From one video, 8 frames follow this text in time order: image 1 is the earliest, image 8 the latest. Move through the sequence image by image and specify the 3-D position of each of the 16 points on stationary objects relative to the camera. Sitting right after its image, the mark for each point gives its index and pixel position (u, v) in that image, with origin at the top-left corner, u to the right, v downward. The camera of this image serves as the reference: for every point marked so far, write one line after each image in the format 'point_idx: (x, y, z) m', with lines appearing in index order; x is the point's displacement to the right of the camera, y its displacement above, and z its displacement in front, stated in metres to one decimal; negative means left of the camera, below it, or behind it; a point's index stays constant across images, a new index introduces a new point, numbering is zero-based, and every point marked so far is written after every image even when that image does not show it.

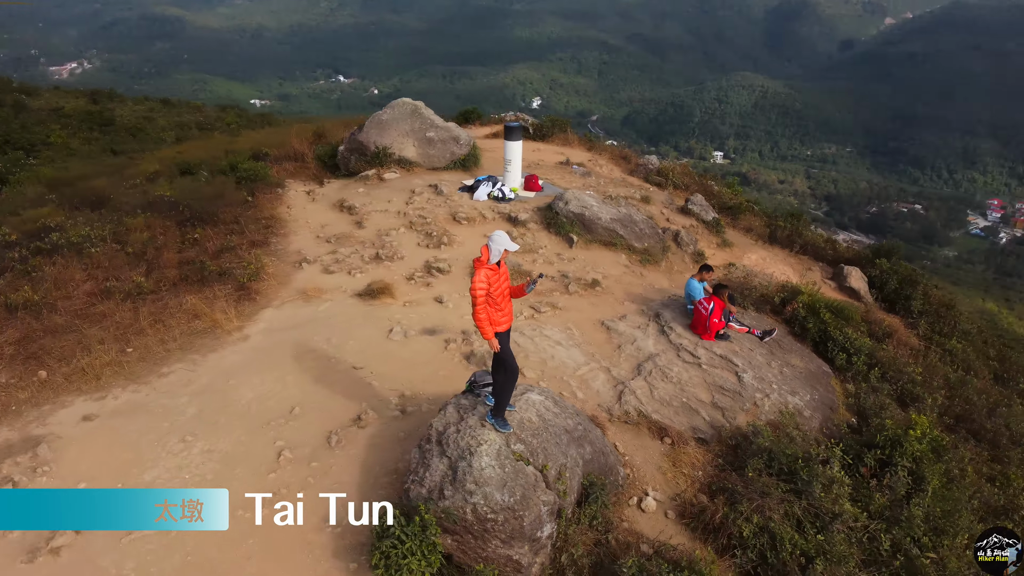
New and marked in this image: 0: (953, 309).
0: (+3.2, -0.1, +5.9) m
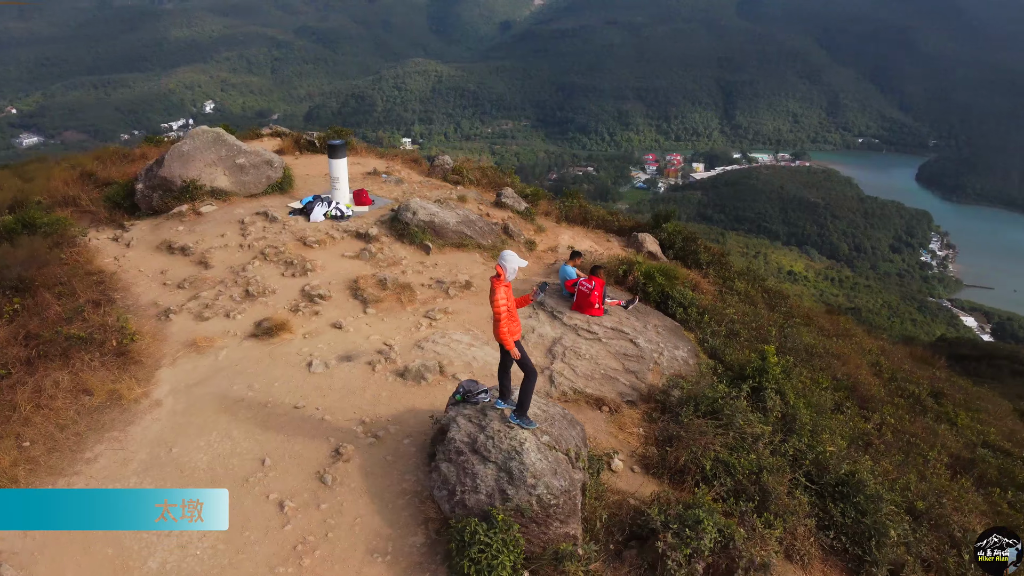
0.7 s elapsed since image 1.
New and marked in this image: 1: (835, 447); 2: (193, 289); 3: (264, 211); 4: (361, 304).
0: (+1.8, +0.3, +7.0) m
1: (+1.6, -0.8, +3.9) m
2: (-1.9, 0.0, +4.7) m
3: (-1.7, +0.5, +5.7) m
4: (-0.8, -0.1, +4.6) m
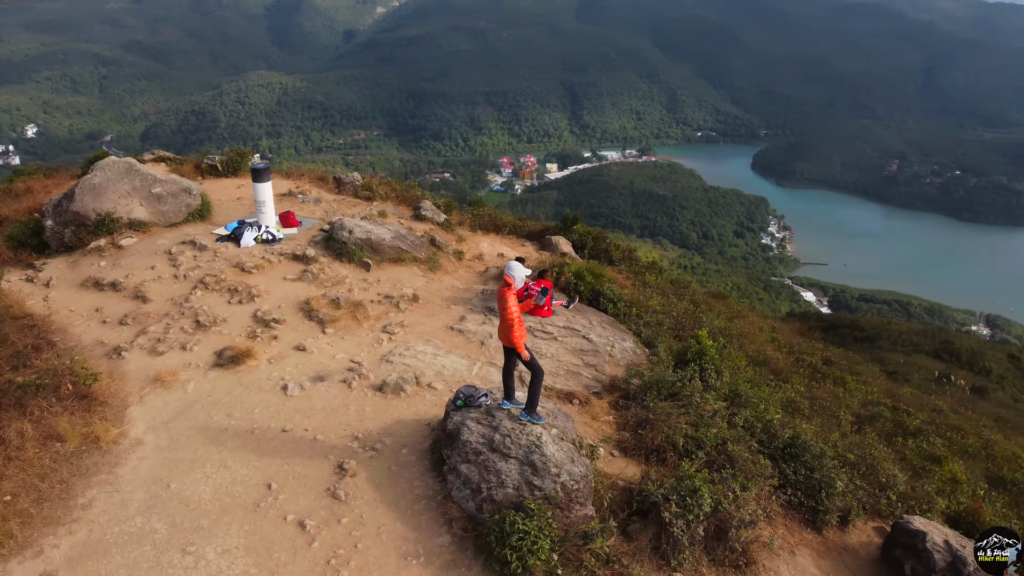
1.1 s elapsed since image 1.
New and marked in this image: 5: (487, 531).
0: (+1.1, +0.3, +7.5) m
1: (+1.4, -0.7, +4.4) m
2: (-2.1, -0.2, +4.6) m
3: (-2.2, +0.3, +5.6) m
4: (-1.1, -0.2, +4.7) m
5: (-0.1, -0.9, +2.9) m
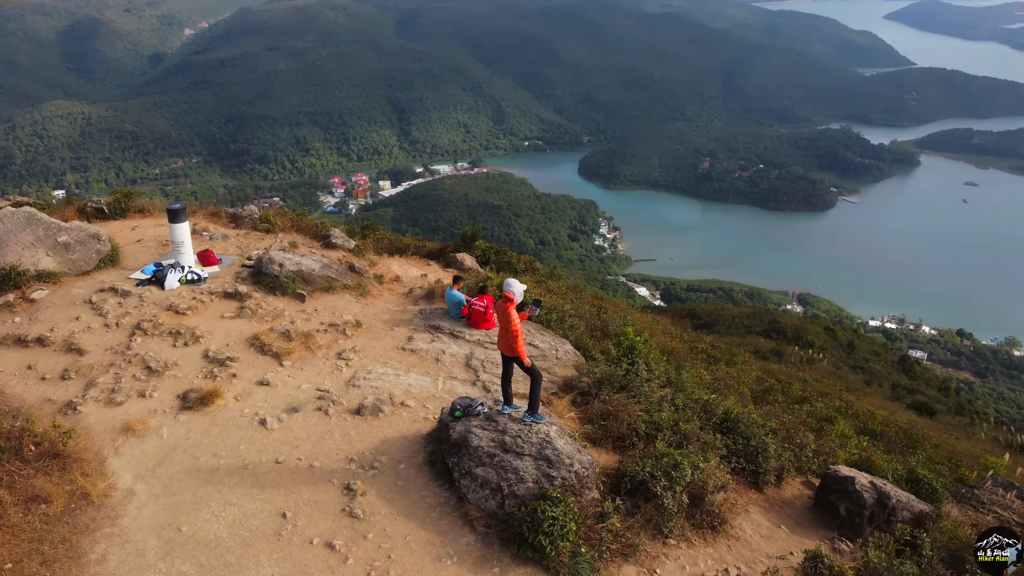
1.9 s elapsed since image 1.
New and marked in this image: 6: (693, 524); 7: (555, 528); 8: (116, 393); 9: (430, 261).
0: (+0.1, +0.3, +8.0) m
1: (+1.2, -0.7, +4.9) m
2: (-2.4, -0.5, +4.5) m
3: (-2.7, 0.0, +5.5) m
4: (-1.4, -0.4, +4.7) m
5: (0.0, -0.9, +3.2) m
6: (+0.8, -1.1, +3.7) m
7: (+0.2, -0.9, +3.1) m
8: (-2.1, -0.6, +4.3) m
9: (-0.8, +0.3, +7.7) m
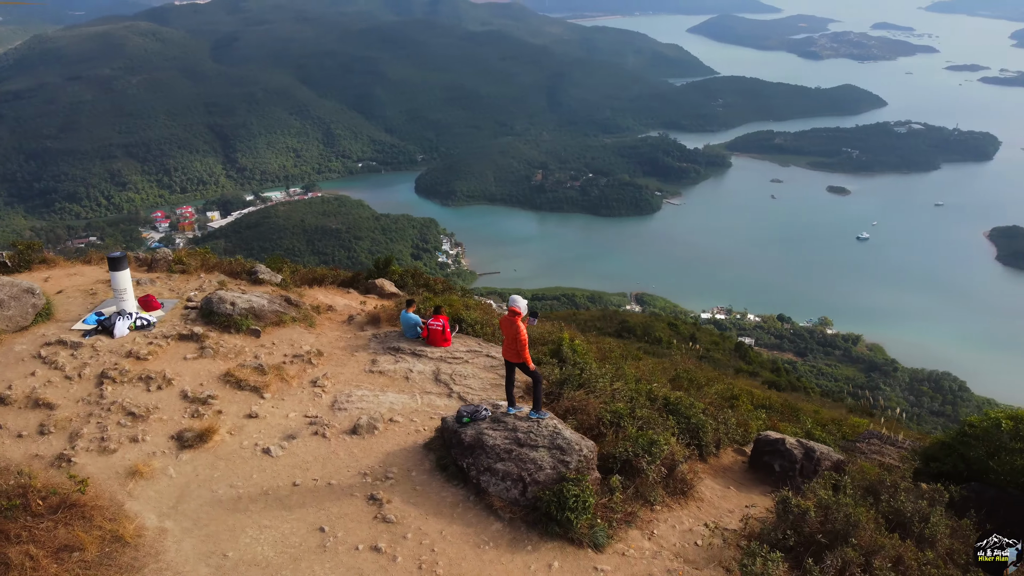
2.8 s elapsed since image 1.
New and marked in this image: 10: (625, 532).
0: (-0.8, +0.1, +8.4) m
1: (+0.9, -0.7, +5.6) m
2: (-2.5, -0.8, +4.5) m
3: (-3.0, -0.3, +5.4) m
4: (-1.6, -0.6, +4.9) m
5: (+0.1, -1.0, +3.7) m
6: (+0.8, -1.1, +4.3) m
7: (+0.3, -1.0, +3.6) m
8: (-2.2, -0.8, +4.4) m
9: (-1.6, 0.0, +8.0) m
10: (+0.5, -1.1, +3.8) m
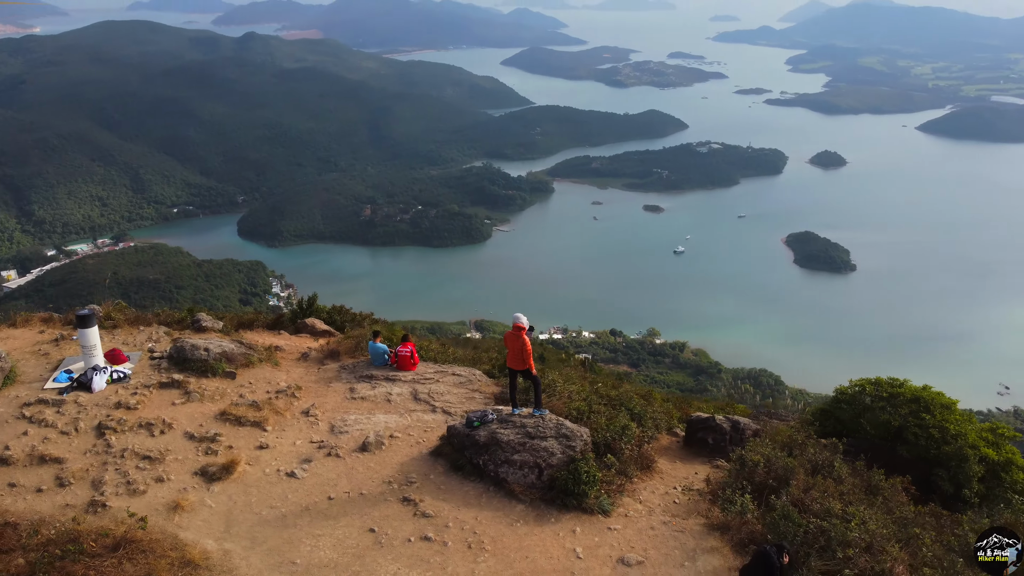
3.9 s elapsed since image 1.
0: (-1.6, -0.3, +8.9) m
1: (+0.6, -0.8, +6.5) m
2: (-2.5, -1.1, +4.8) m
3: (-3.2, -0.8, +5.5) m
4: (-1.7, -0.9, +5.4) m
5: (+0.2, -1.1, +4.5) m
6: (+0.8, -1.1, +5.2) m
7: (+0.4, -1.1, +4.4) m
8: (-2.2, -1.1, +4.7) m
9: (-2.4, -0.4, +8.4) m
10: (+0.6, -1.2, +4.7) m
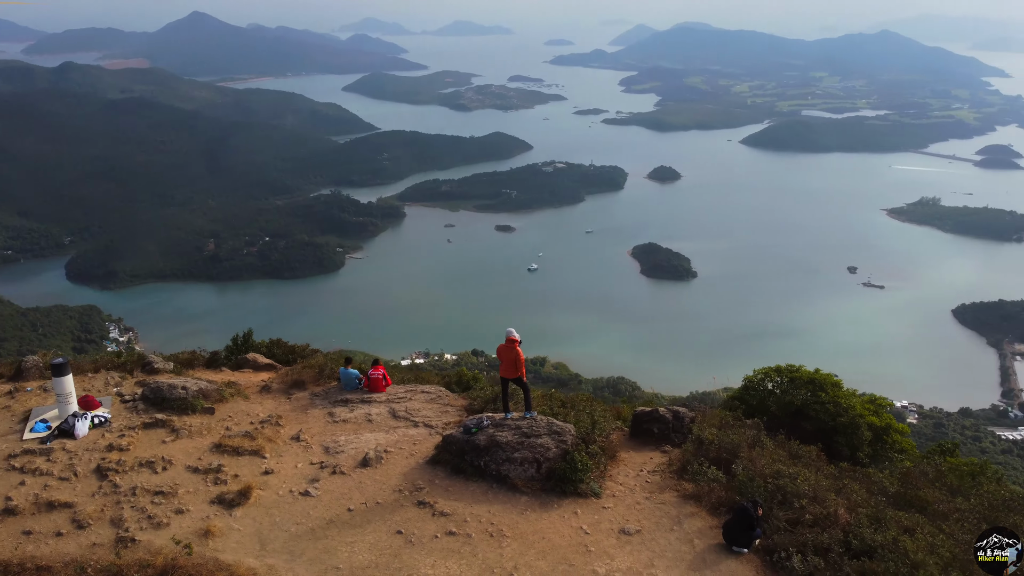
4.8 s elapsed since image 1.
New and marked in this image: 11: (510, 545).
0: (-2.4, -0.7, +9.2) m
1: (+0.2, -1.0, +7.2) m
2: (-2.5, -1.4, +4.9) m
3: (-3.4, -1.1, +5.5) m
4: (-1.8, -1.2, +5.7) m
5: (+0.3, -1.2, +5.1) m
6: (+0.7, -1.2, +6.0) m
7: (+0.4, -1.1, +5.1) m
8: (-2.2, -1.4, +4.9) m
9: (-3.1, -0.8, +8.5) m
10: (+0.6, -1.3, +5.4) m
11: (0.0, -1.5, +4.7) m
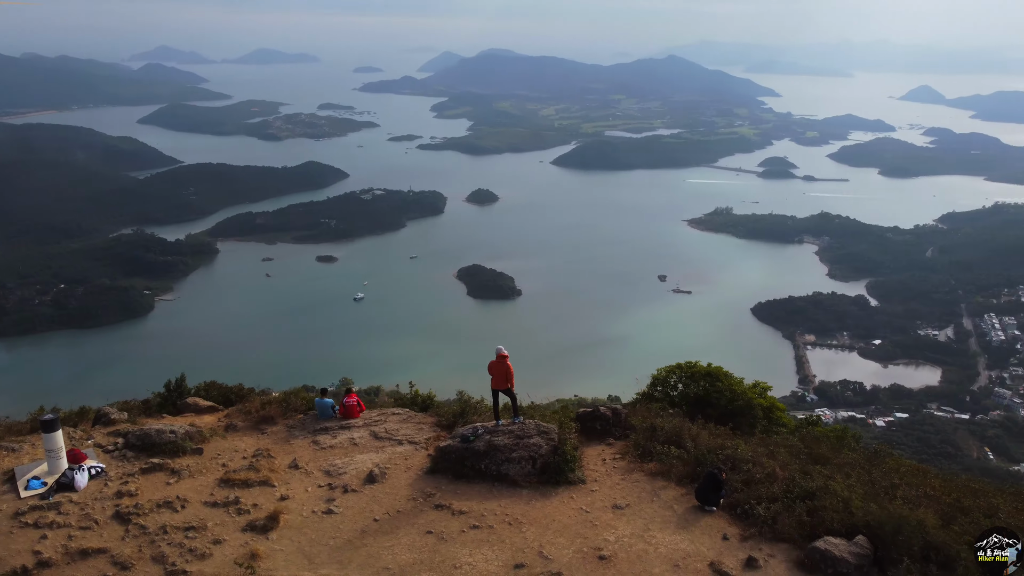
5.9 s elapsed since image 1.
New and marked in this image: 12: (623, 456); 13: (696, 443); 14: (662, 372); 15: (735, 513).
0: (-3.3, -1.2, +9.4) m
1: (-0.2, -1.2, +8.0) m
2: (-2.4, -1.7, +5.2) m
3: (-3.4, -1.5, +5.6) m
4: (-1.9, -1.5, +6.1) m
5: (+0.2, -1.3, +6.0) m
6: (+0.5, -1.4, +6.9) m
7: (+0.4, -1.3, +6.0) m
8: (-2.0, -1.7, +5.3) m
9: (-3.7, -1.3, +8.6) m
10: (+0.6, -1.4, +6.3) m
11: (+0.1, -1.6, +5.5) m
12: (+0.9, -1.4, +6.8) m
13: (+1.5, -1.2, +6.6) m
14: (+1.8, -1.0, +9.6) m
15: (+1.6, -1.6, +5.7) m
